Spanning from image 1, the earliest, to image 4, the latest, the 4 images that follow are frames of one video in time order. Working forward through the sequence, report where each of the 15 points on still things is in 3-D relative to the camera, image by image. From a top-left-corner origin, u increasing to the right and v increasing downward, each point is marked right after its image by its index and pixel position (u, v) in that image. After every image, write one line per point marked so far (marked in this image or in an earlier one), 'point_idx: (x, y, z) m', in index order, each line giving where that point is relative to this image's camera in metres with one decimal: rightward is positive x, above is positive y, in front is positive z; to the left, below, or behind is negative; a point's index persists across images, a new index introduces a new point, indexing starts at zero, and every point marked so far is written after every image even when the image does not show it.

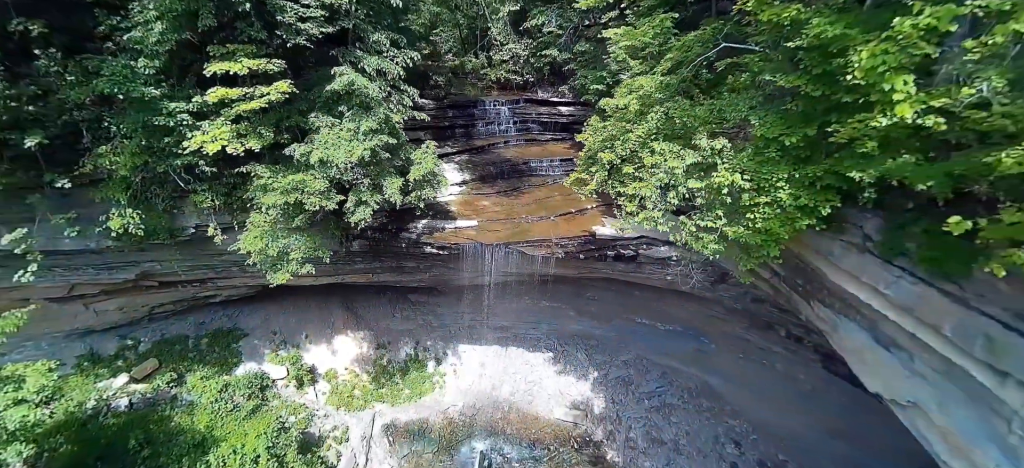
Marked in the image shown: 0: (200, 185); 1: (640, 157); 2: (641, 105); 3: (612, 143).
0: (-6.6, +1.1, +8.4) m
1: (+2.1, +1.4, +6.5) m
2: (+2.2, +2.3, +7.1) m
3: (+1.7, +1.7, +7.3) m
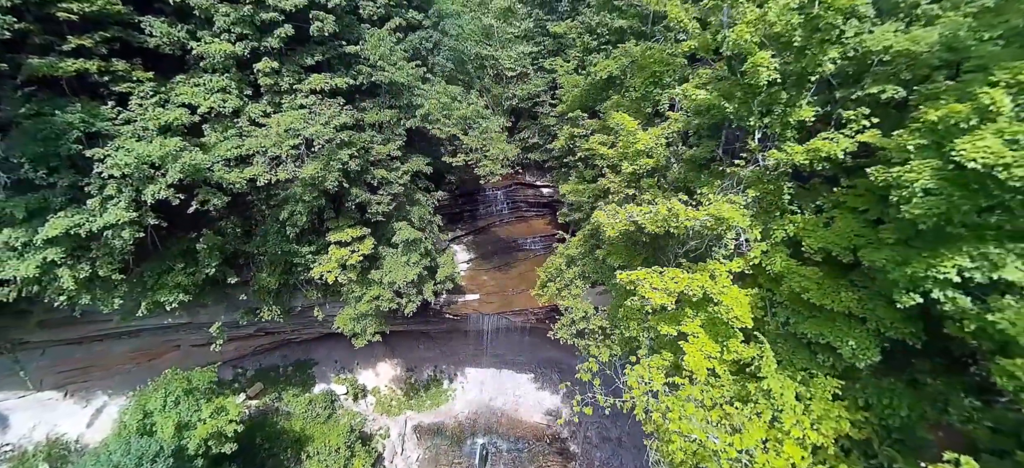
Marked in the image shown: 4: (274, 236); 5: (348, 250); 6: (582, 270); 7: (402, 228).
0: (-7.0, -1.8, +13.8) m
1: (+1.7, -1.6, +11.8) m
2: (+1.8, -0.6, +12.4) m
3: (+1.3, -1.3, +12.7) m
4: (-7.5, -0.1, +12.4) m
5: (-5.2, -0.5, +12.6) m
6: (+2.1, -1.1, +11.8) m
7: (-3.6, +0.2, +13.1) m
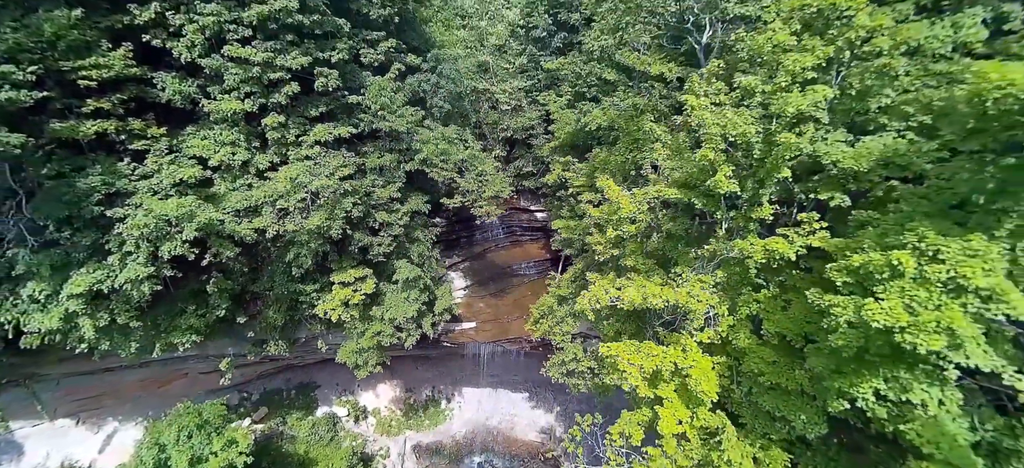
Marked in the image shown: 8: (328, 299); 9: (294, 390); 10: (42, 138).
0: (-7.2, -3.2, +14.4) m
1: (+1.6, -3.0, +12.6) m
2: (+1.6, -2.0, +13.1) m
3: (+1.1, -2.6, +13.4) m
4: (-7.6, -1.4, +13.1) m
5: (-5.4, -1.8, +13.3) m
6: (+1.9, -2.4, +12.6) m
7: (-3.8, -1.1, +13.8) m
8: (-6.2, -2.2, +13.3) m
9: (-10.5, -7.5, +19.0) m
10: (-11.8, +2.4, +9.9) m
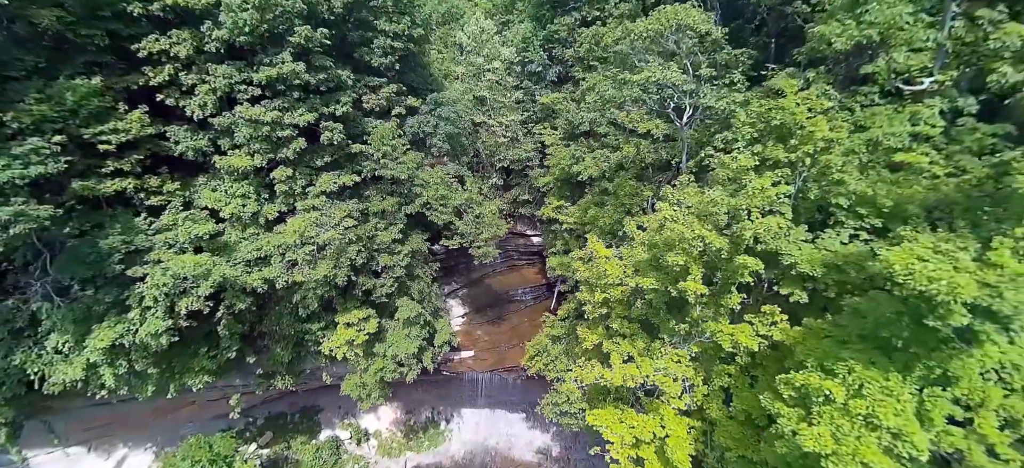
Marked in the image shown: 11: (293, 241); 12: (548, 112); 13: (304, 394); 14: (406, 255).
0: (-7.4, -4.6, +15.1) m
1: (+1.4, -4.4, +13.3) m
2: (+1.5, -3.5, +13.8) m
3: (+1.0, -4.1, +14.1) m
4: (-7.8, -2.9, +13.7) m
5: (-5.5, -3.3, +13.9) m
6: (+1.8, -3.9, +13.3) m
7: (-4.0, -2.6, +14.5) m
8: (-6.3, -3.7, +14.0) m
9: (-10.6, -9.0, +19.6) m
10: (-11.9, +0.9, +10.5) m
11: (-6.7, -0.2, +12.1) m
12: (+1.7, +6.0, +19.7) m
13: (-10.5, -8.1, +20.2) m
14: (-3.9, -0.8, +14.5) m
